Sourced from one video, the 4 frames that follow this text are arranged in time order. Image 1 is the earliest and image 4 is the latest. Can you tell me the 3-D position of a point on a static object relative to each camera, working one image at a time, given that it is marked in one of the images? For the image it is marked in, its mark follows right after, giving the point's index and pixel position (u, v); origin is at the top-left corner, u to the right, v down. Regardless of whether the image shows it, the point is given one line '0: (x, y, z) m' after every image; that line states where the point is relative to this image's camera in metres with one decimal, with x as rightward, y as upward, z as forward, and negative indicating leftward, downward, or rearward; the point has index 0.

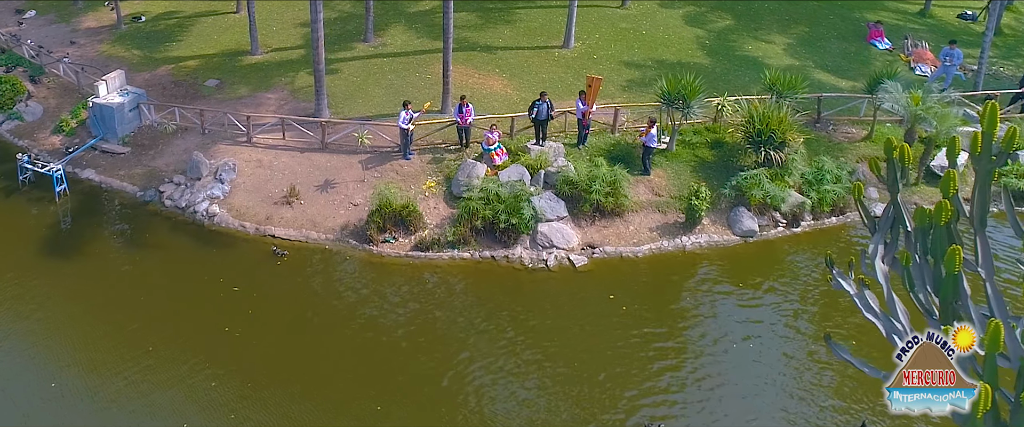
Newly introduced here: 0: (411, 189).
0: (-2.1, +0.5, +17.3) m
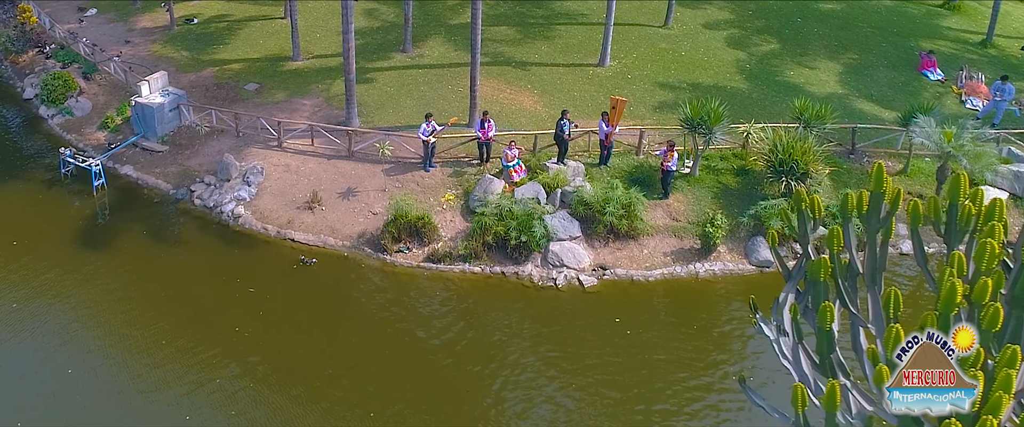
0: (-1.8, +0.3, +17.6) m
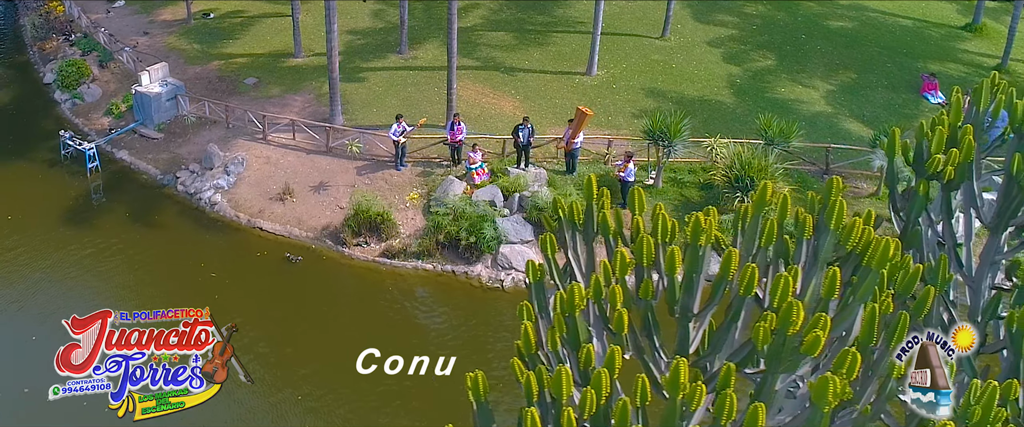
0: (-2.6, +0.3, +18.4) m
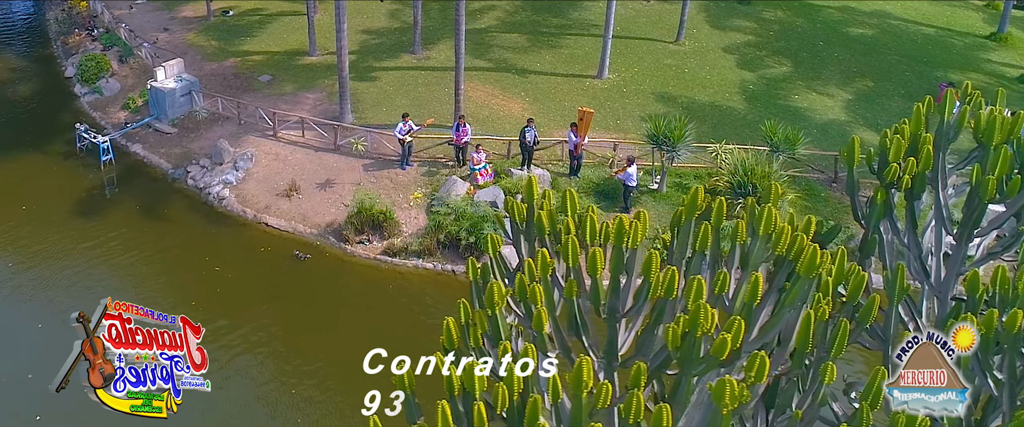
0: (-2.6, +0.4, +18.5) m
